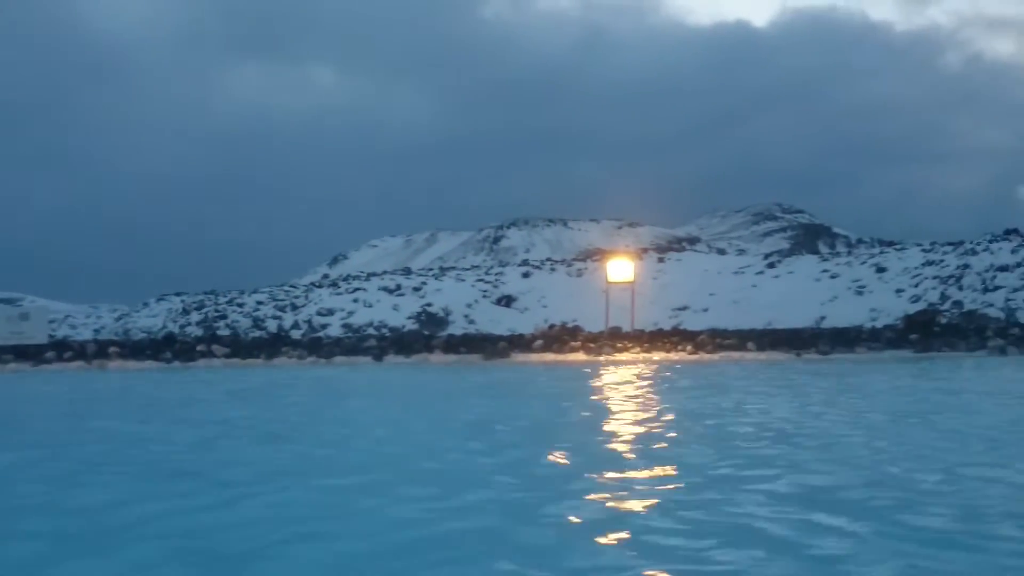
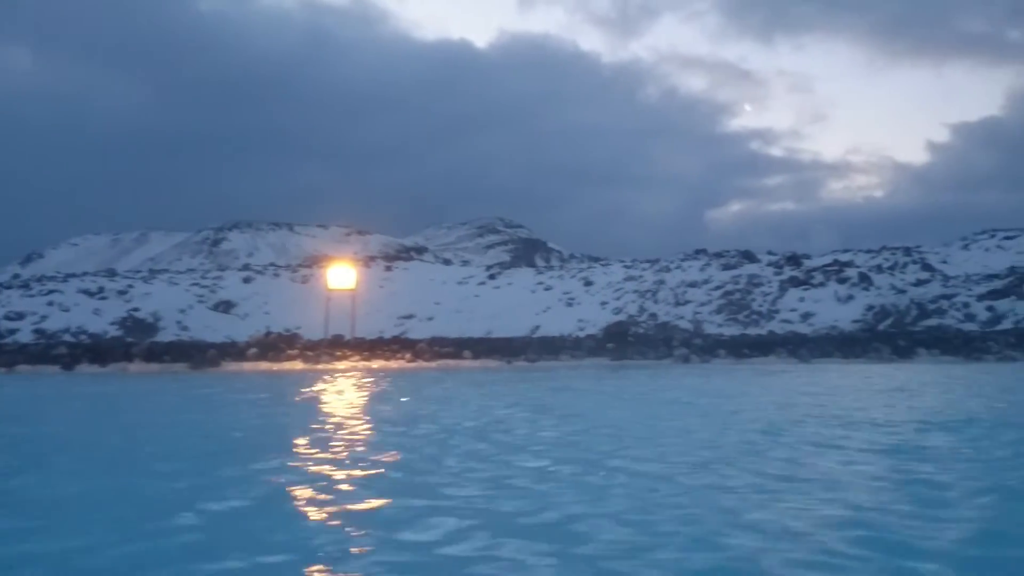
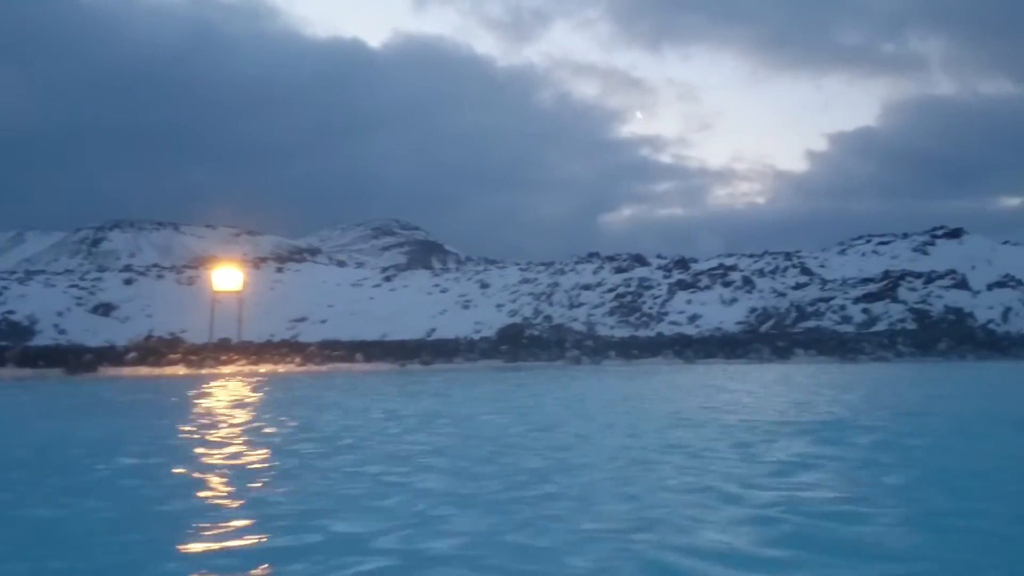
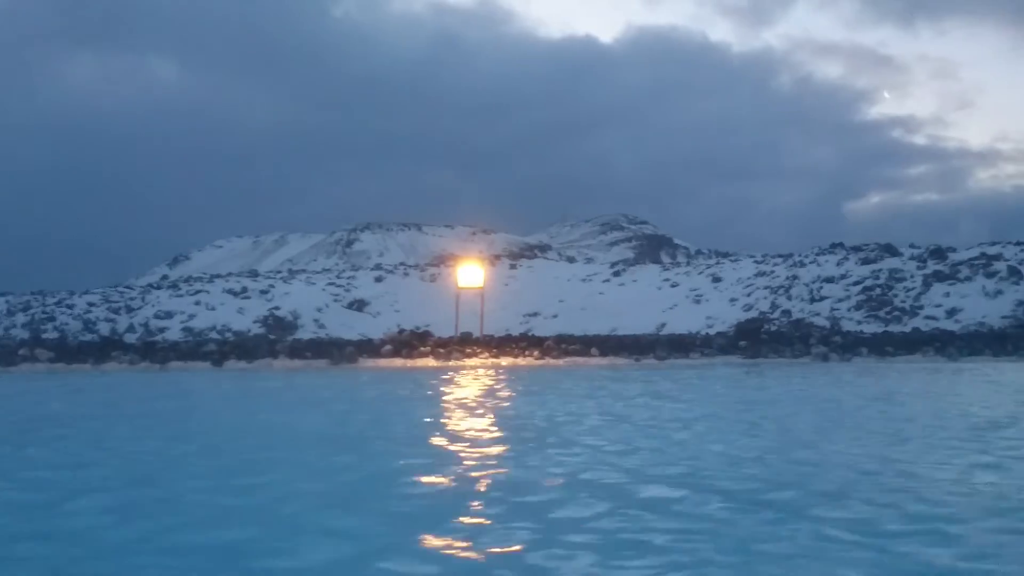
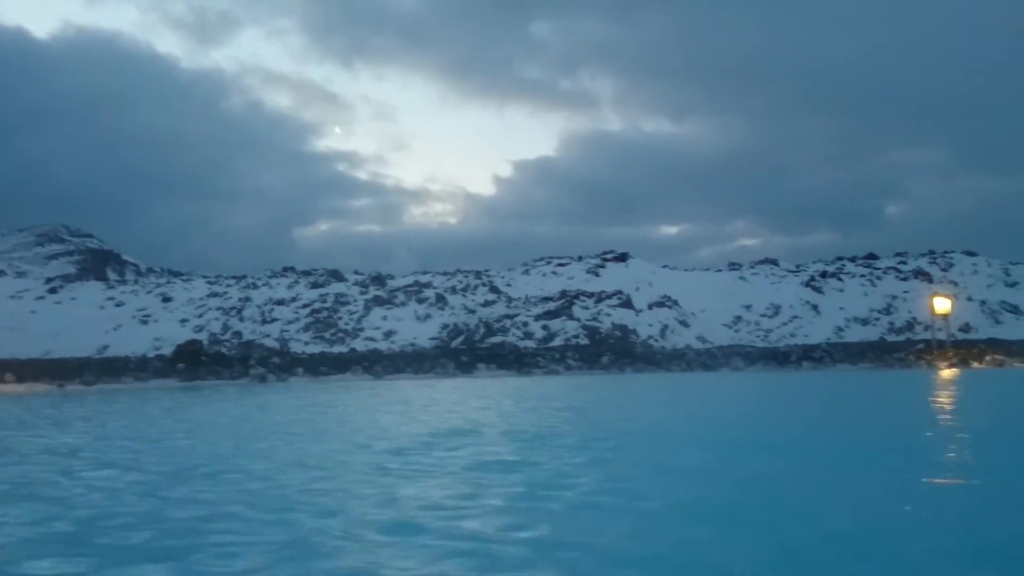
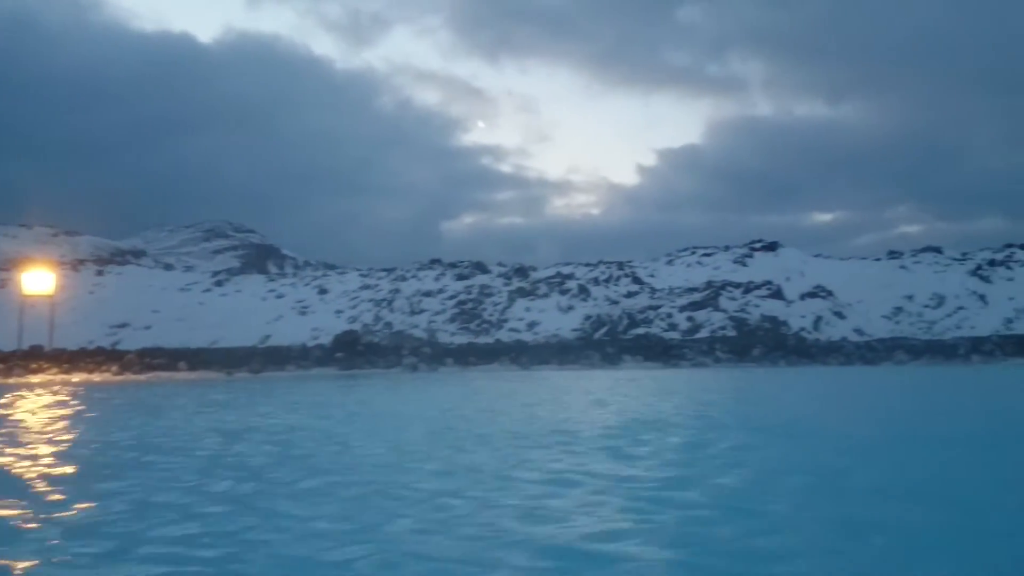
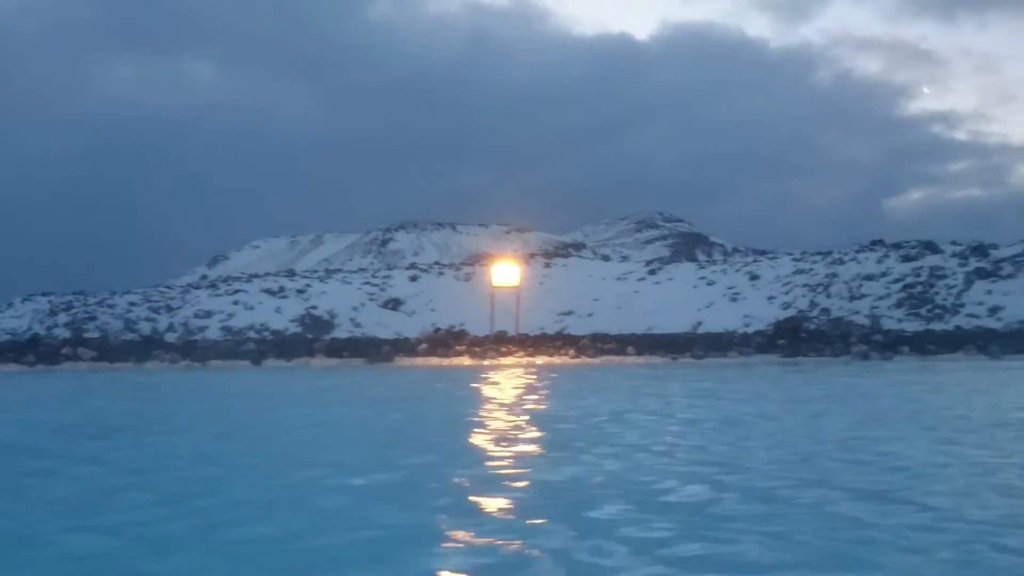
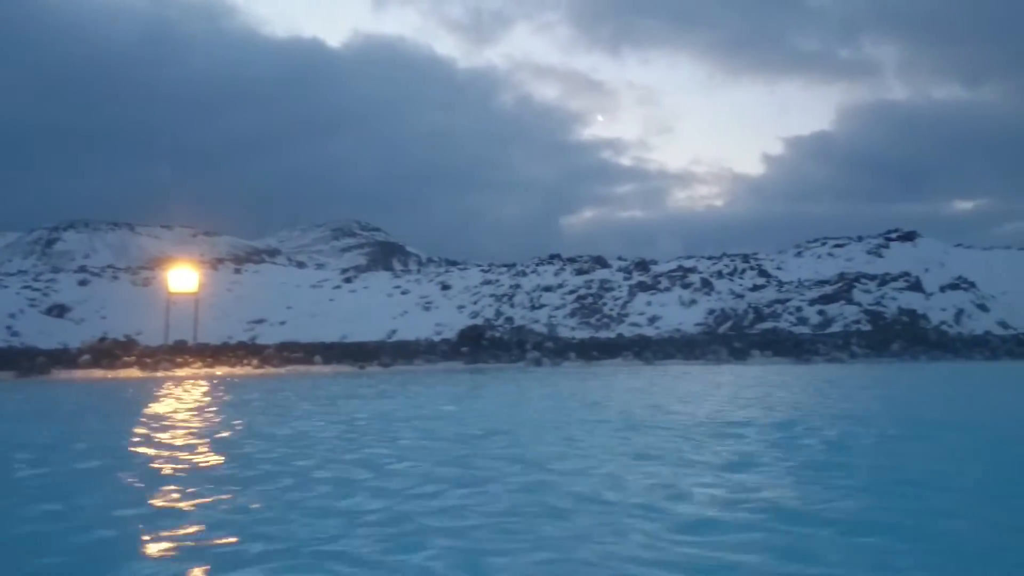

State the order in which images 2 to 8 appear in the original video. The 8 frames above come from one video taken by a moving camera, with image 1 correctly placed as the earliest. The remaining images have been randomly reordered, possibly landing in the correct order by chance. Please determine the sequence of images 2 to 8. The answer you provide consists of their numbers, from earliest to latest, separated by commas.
7, 4, 2, 3, 8, 6, 5
